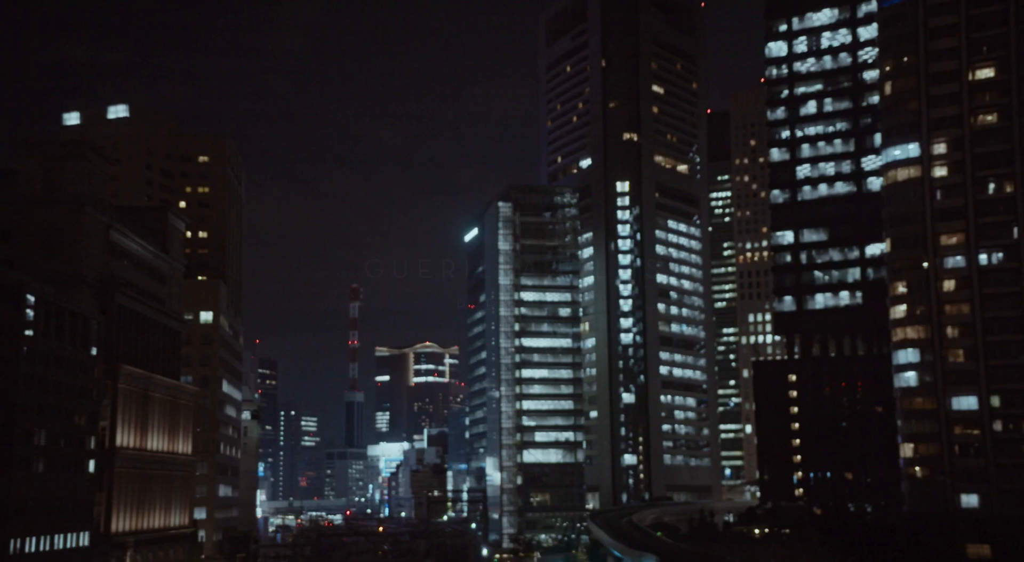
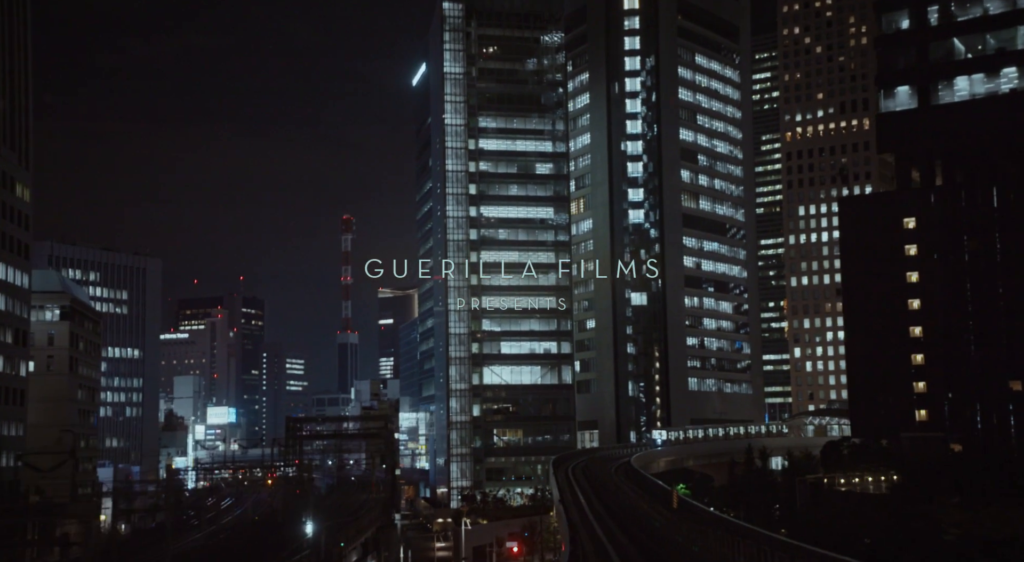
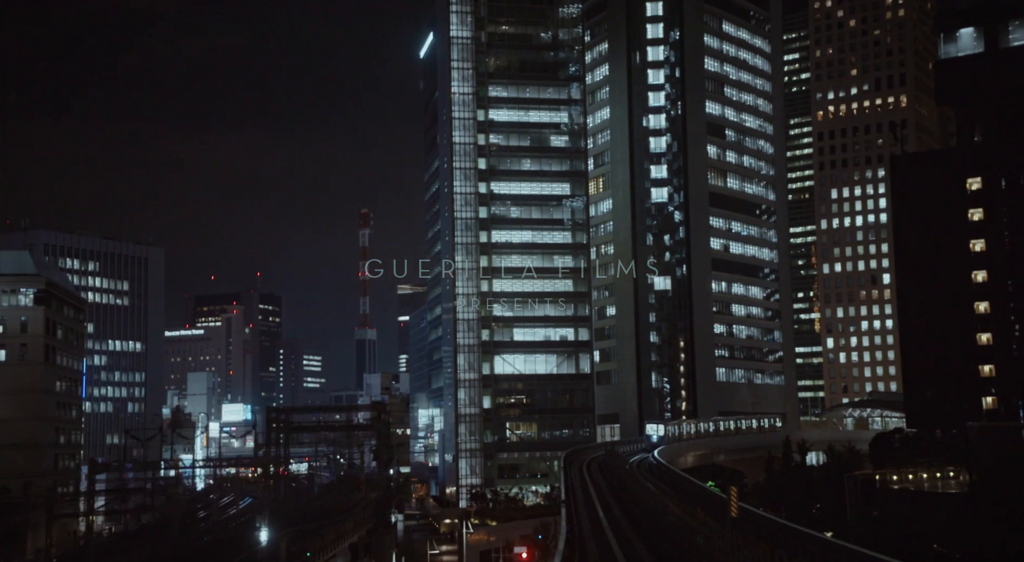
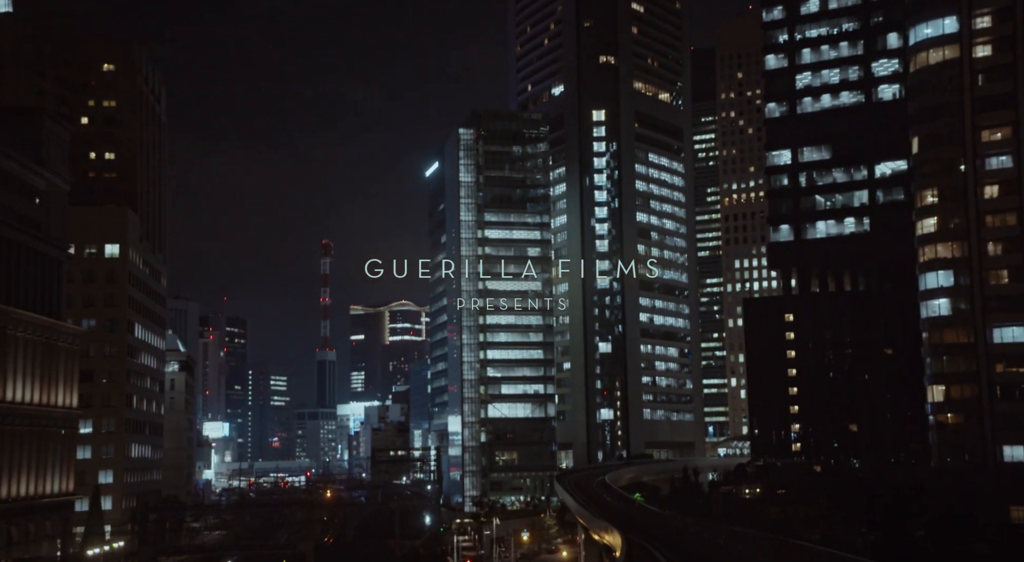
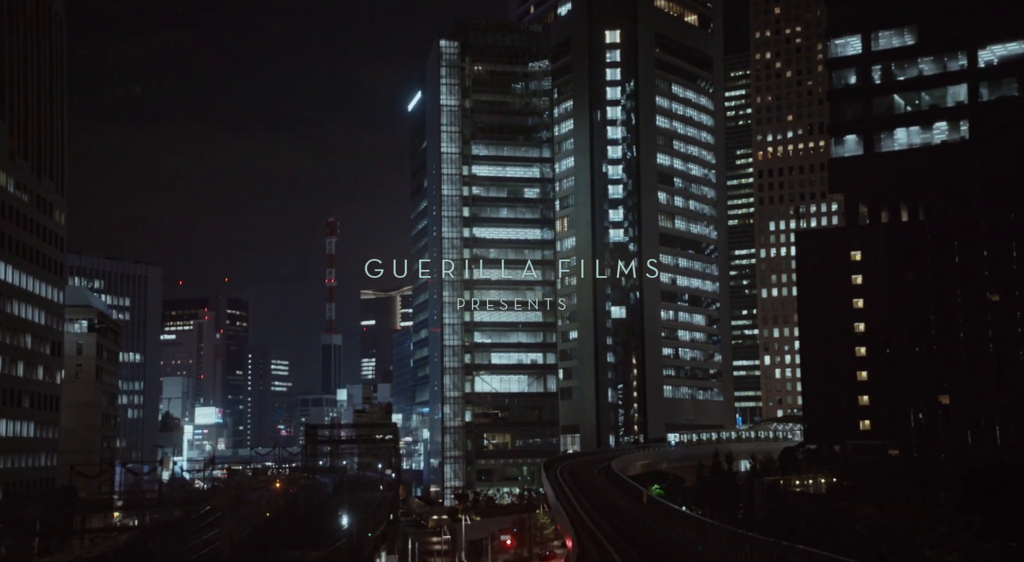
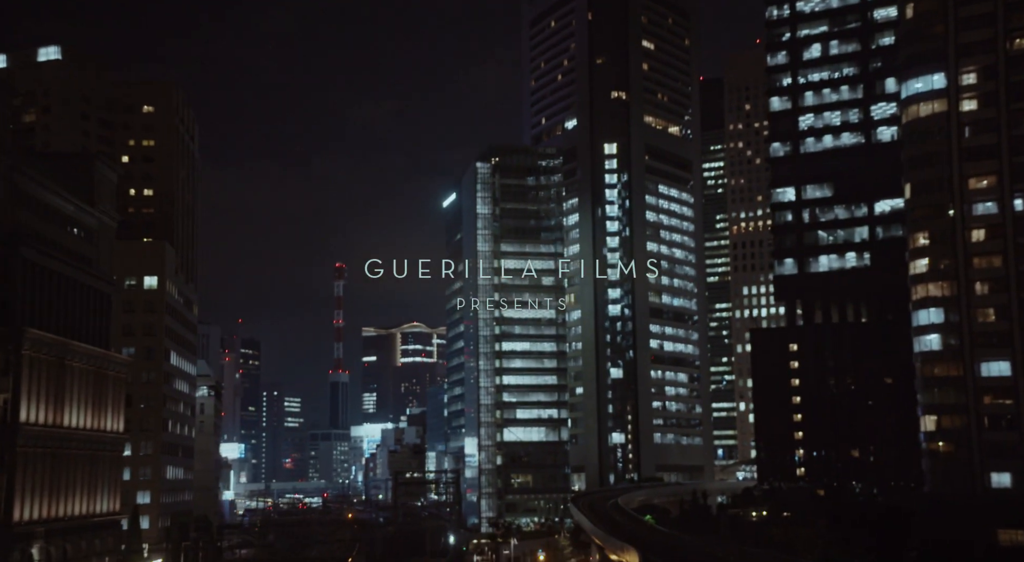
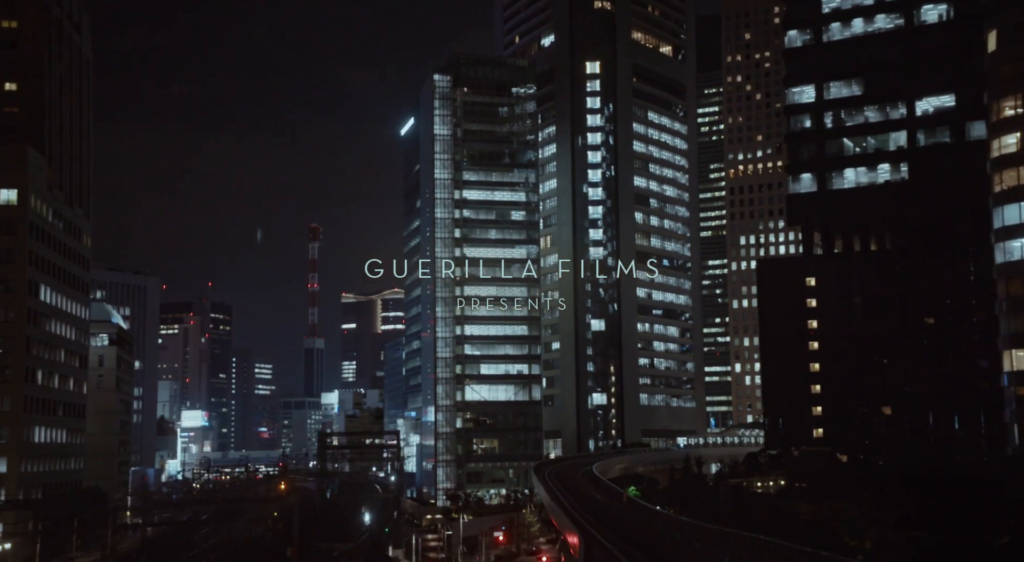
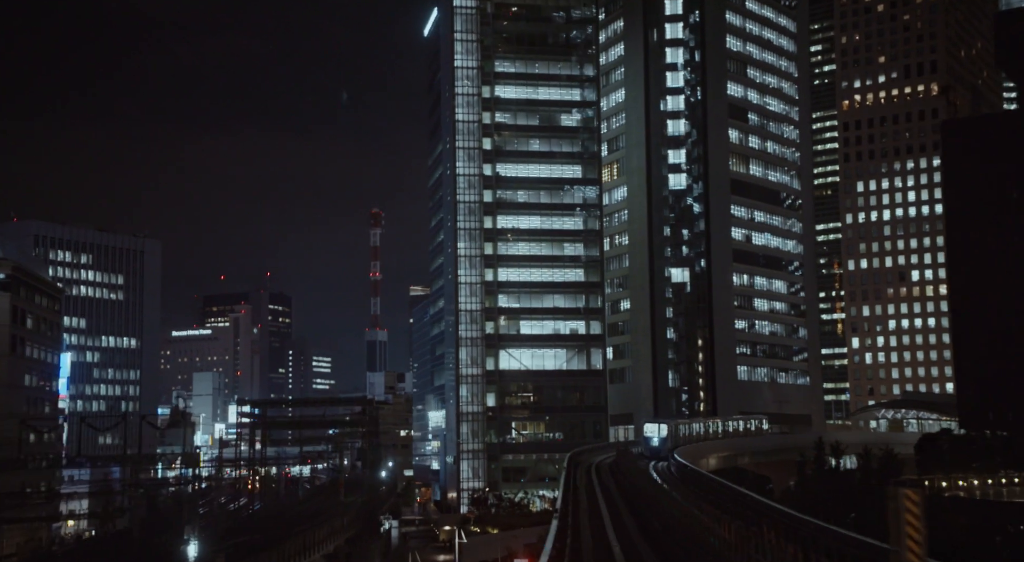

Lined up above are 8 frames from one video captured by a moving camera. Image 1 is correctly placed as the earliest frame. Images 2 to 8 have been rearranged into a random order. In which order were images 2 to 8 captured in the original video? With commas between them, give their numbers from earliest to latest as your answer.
6, 4, 7, 5, 2, 3, 8
